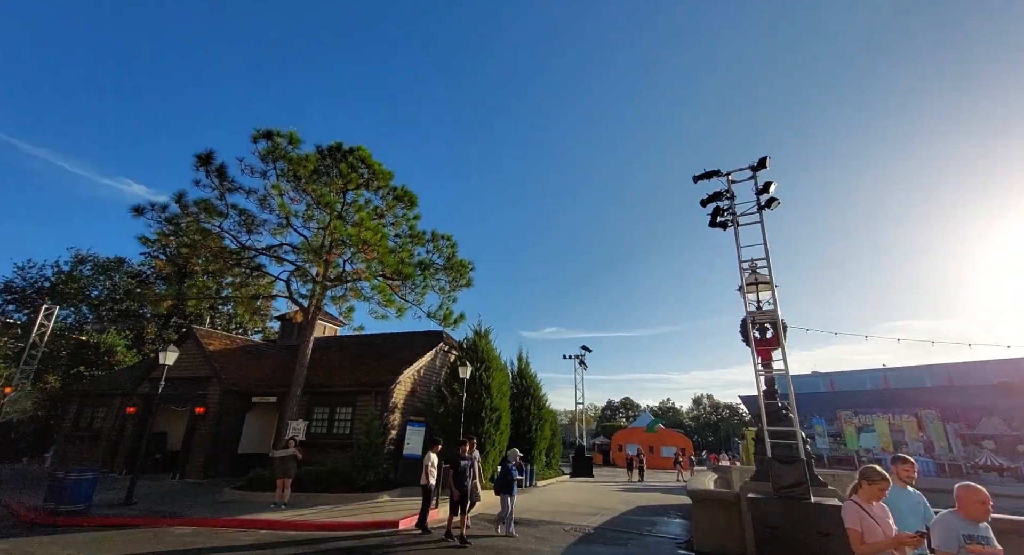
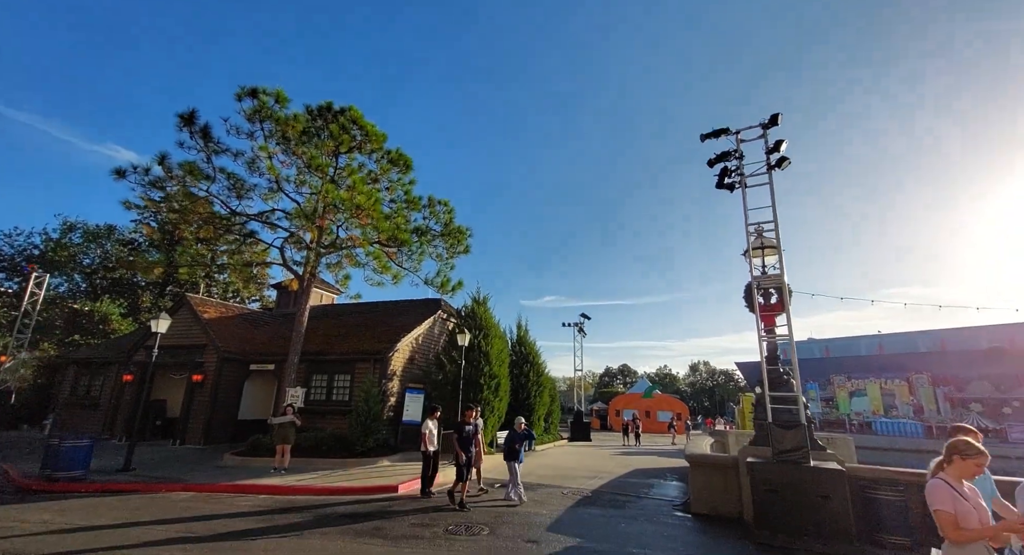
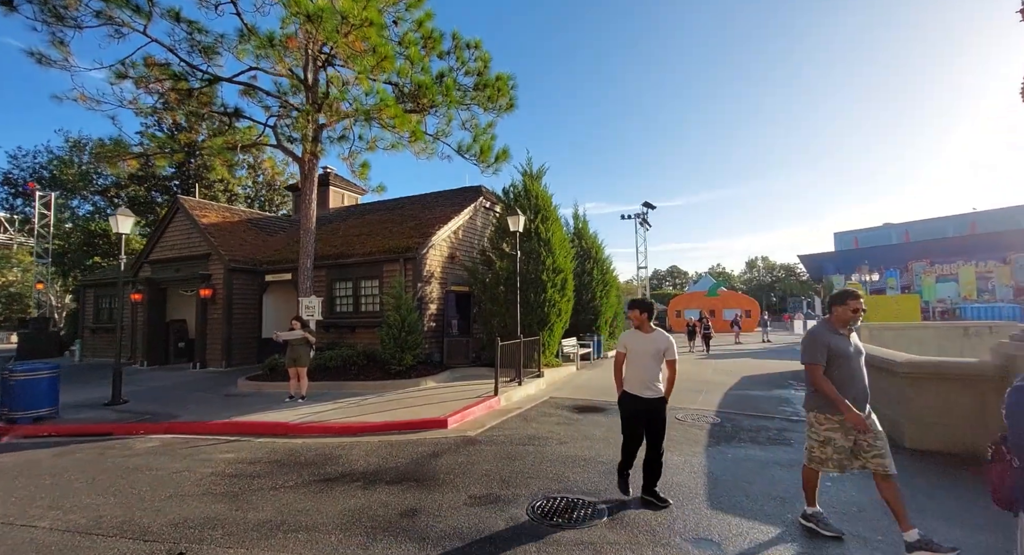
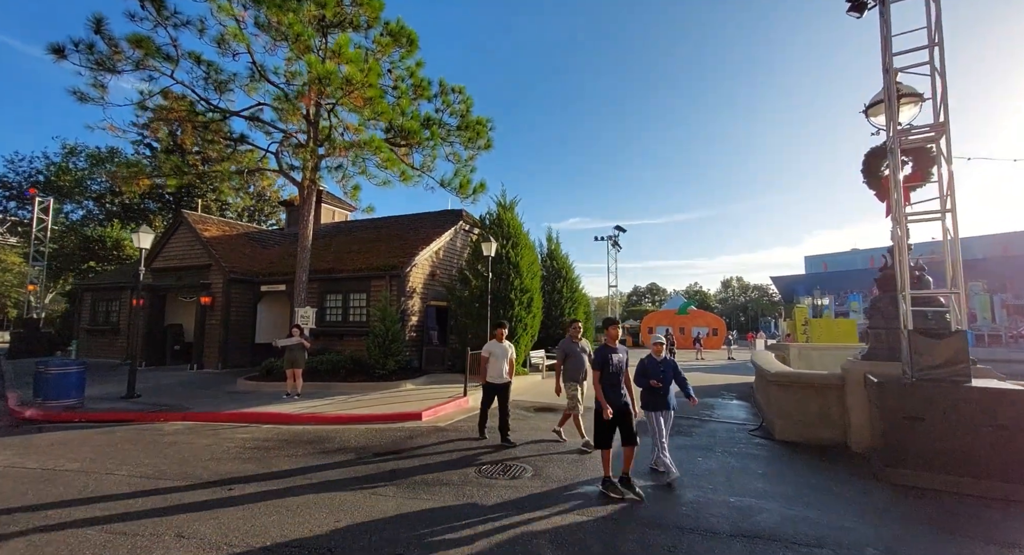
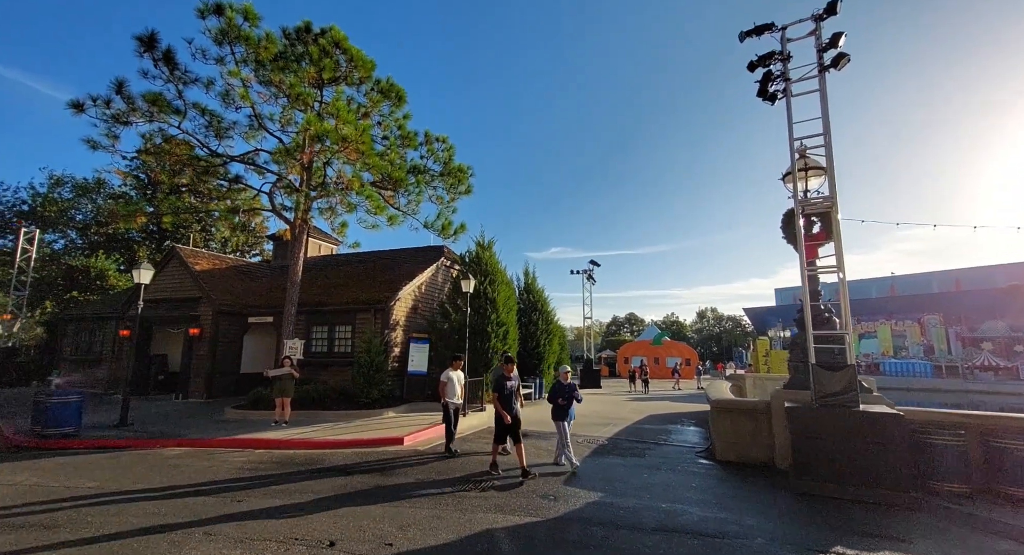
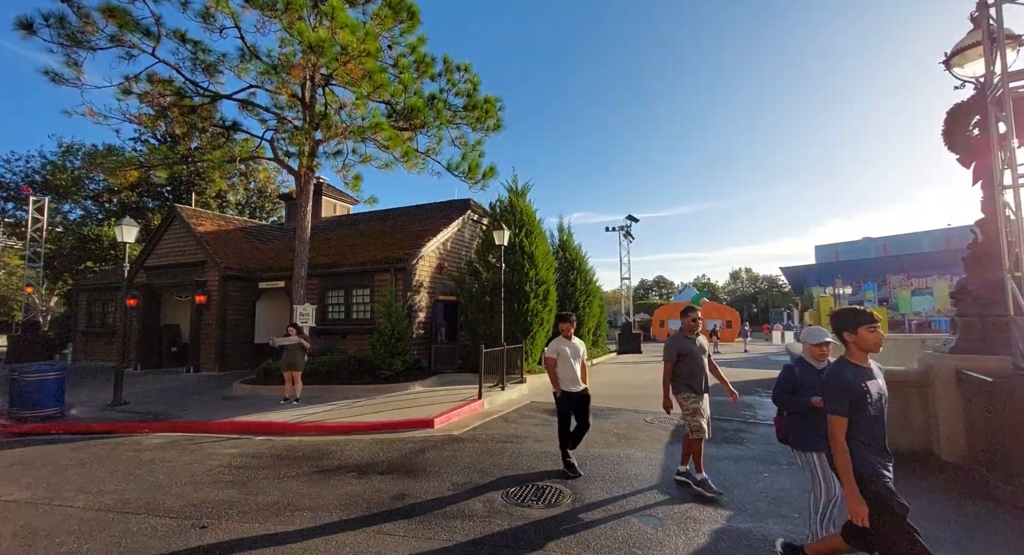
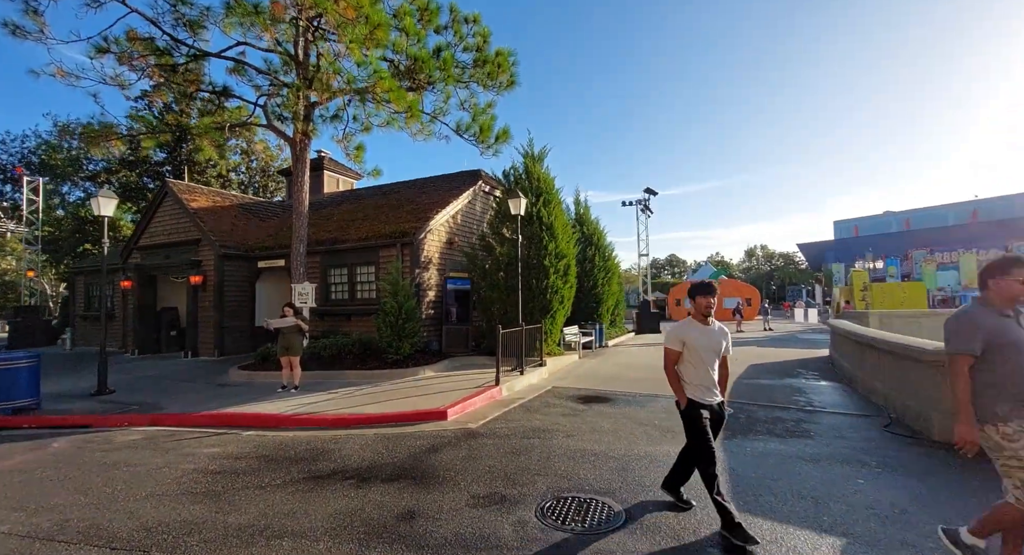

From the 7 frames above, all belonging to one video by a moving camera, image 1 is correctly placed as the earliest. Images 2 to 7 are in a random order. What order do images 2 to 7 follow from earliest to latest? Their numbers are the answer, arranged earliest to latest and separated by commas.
2, 5, 4, 6, 3, 7
